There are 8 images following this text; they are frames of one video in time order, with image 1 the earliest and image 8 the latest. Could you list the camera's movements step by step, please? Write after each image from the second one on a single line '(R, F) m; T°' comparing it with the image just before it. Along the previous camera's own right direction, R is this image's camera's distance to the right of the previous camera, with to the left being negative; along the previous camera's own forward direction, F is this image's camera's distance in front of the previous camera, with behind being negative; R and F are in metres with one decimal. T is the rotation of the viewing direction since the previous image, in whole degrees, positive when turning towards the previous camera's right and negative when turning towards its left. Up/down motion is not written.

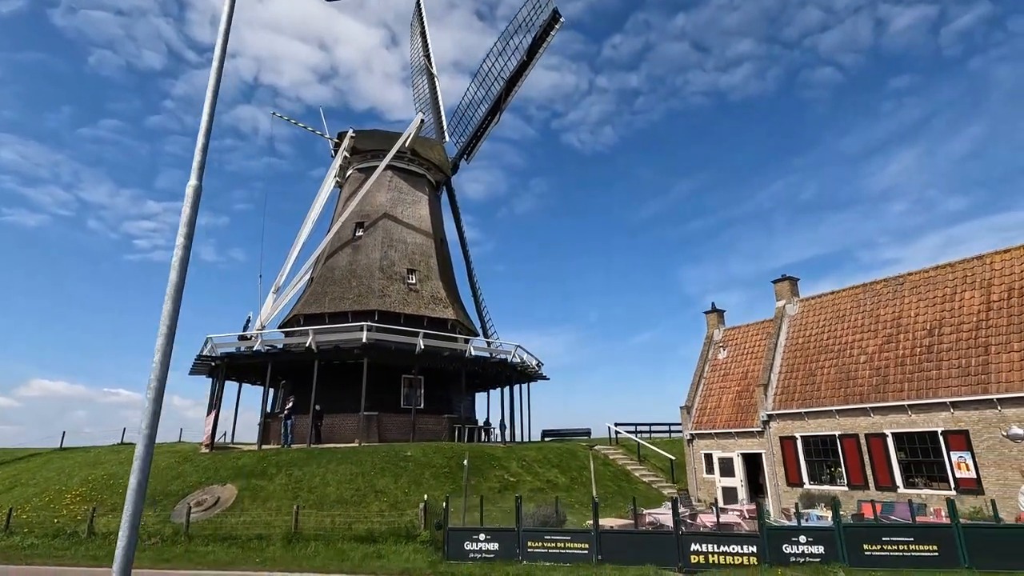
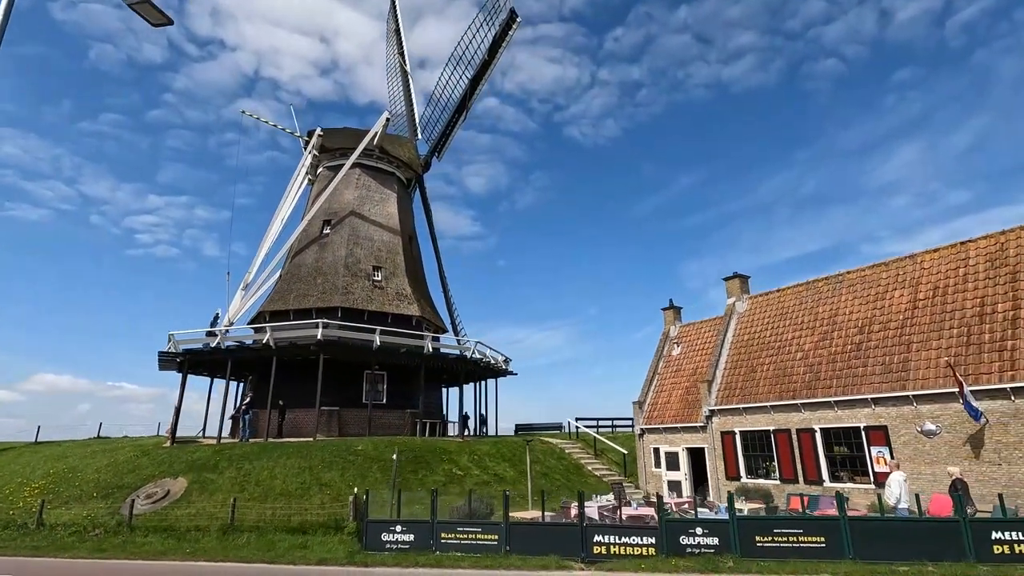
(+2.0, -0.4) m; 0°
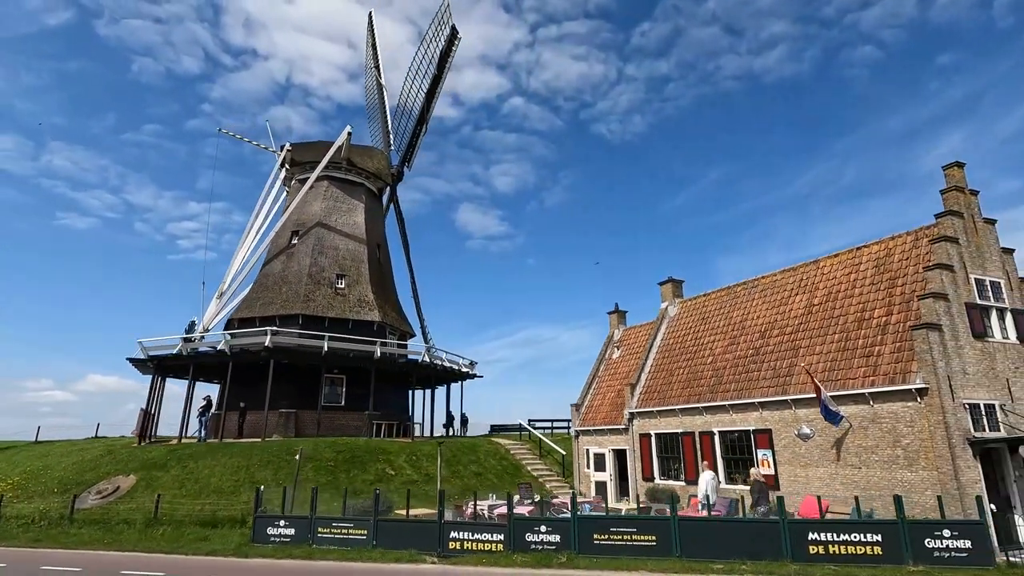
(+4.1, -0.8) m; -3°
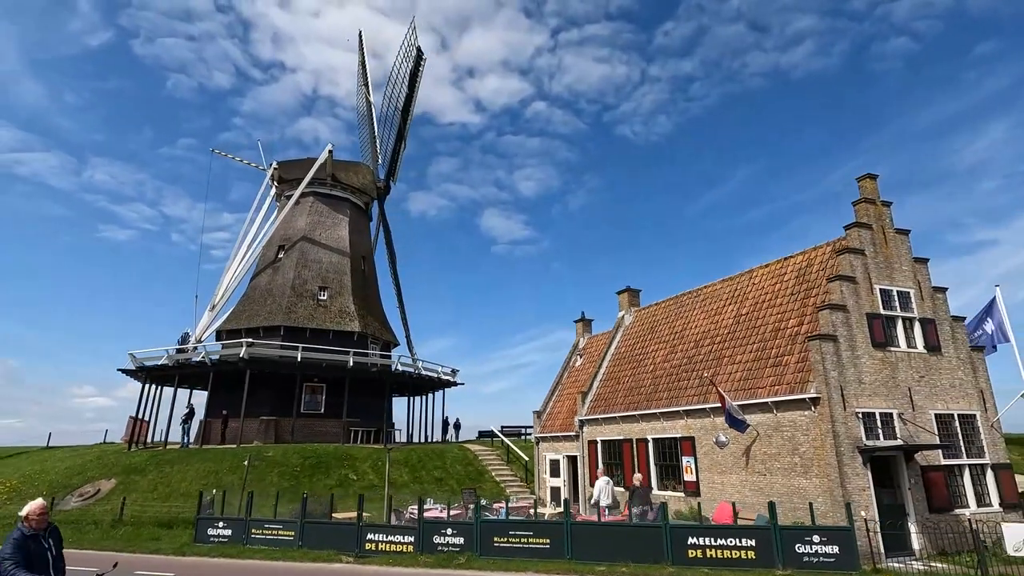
(+3.0, -0.7) m; -3°
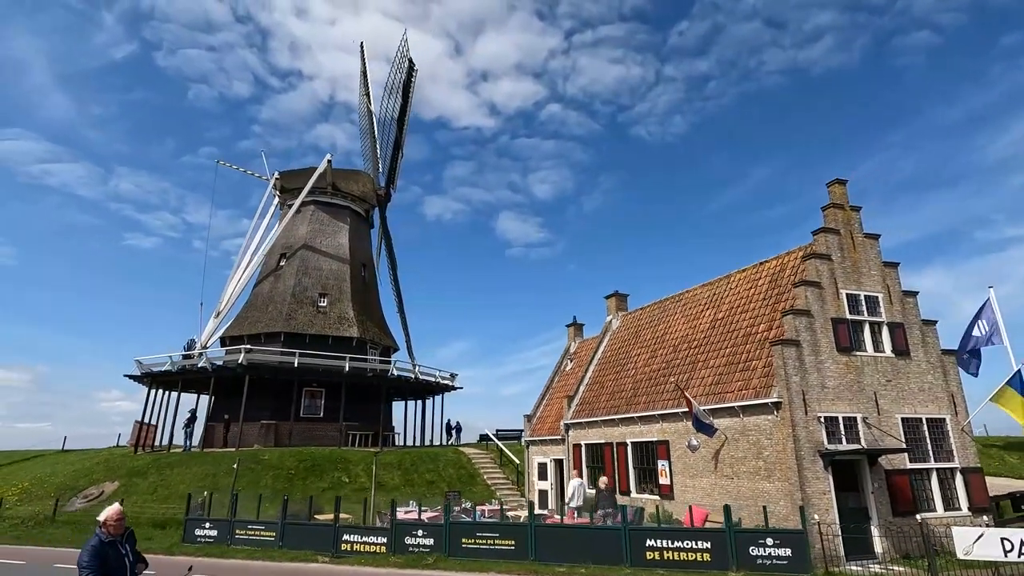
(+1.3, -0.4) m; -2°
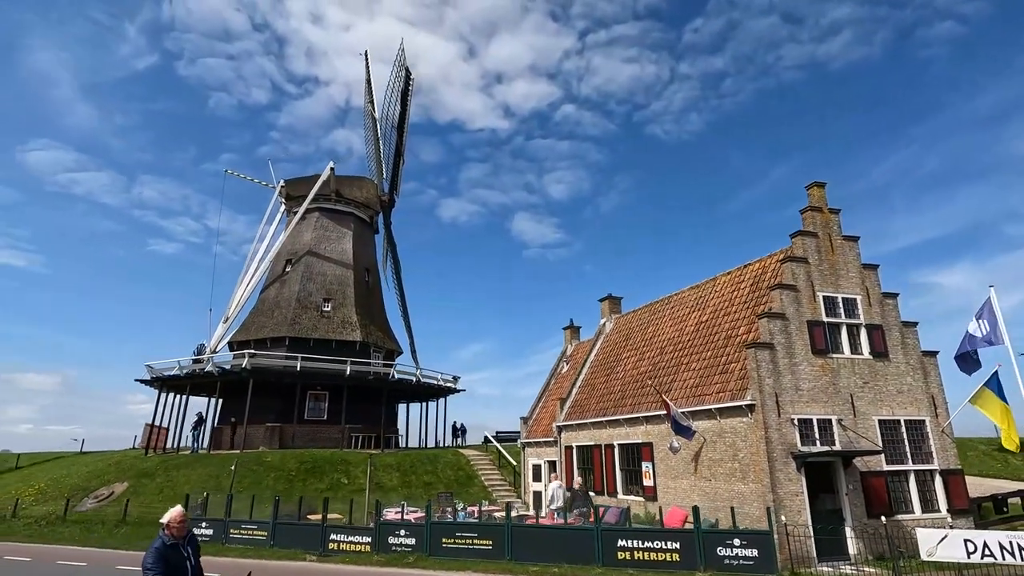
(+1.0, -0.3) m; -2°
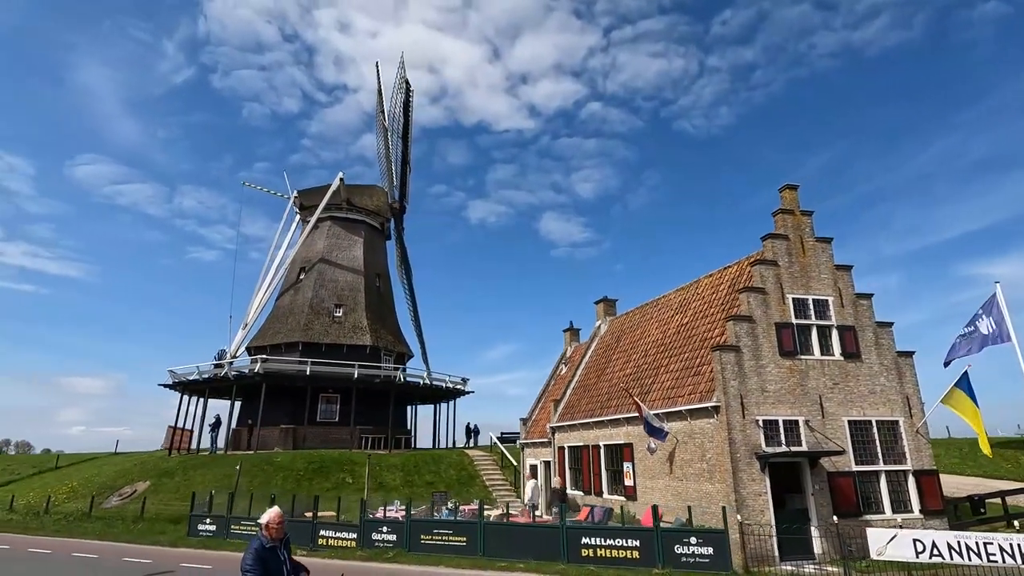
(+1.5, -0.5) m; -3°
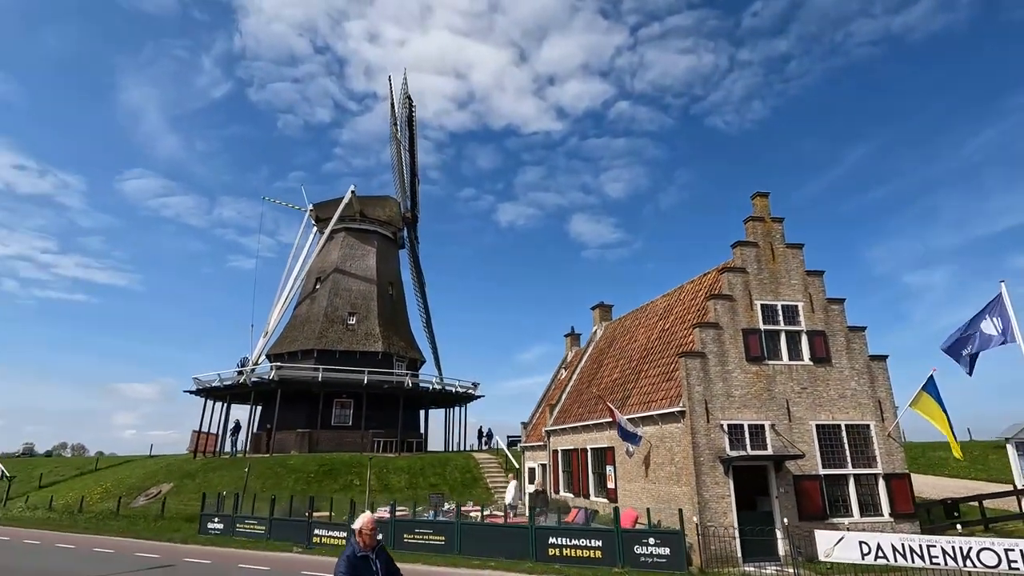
(+1.6, -0.6) m; -3°
